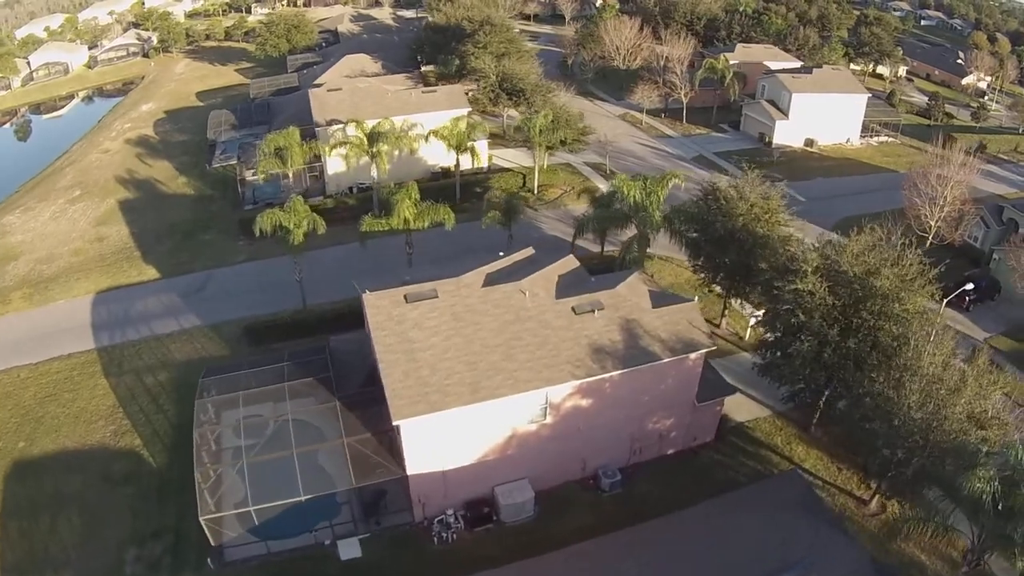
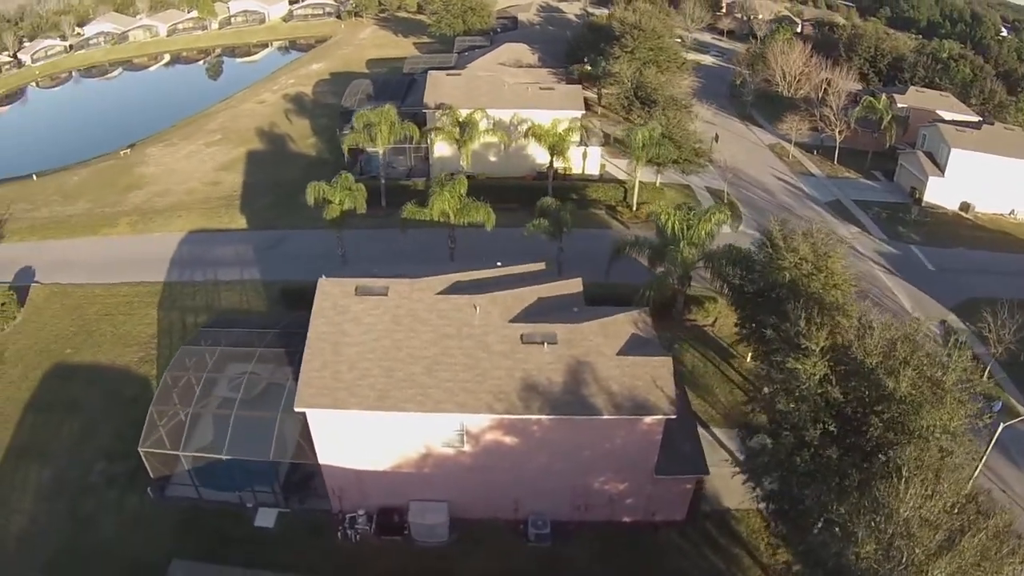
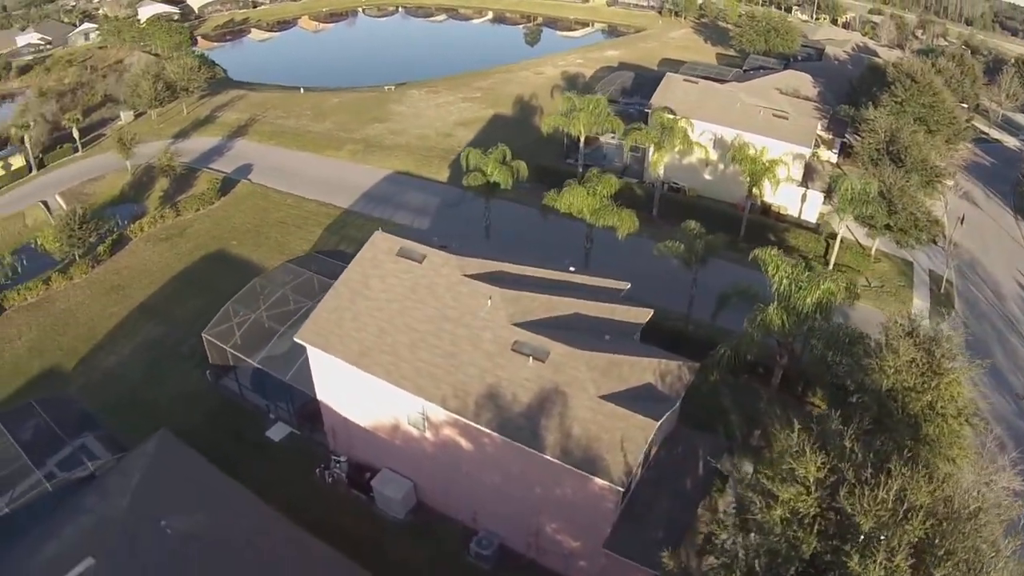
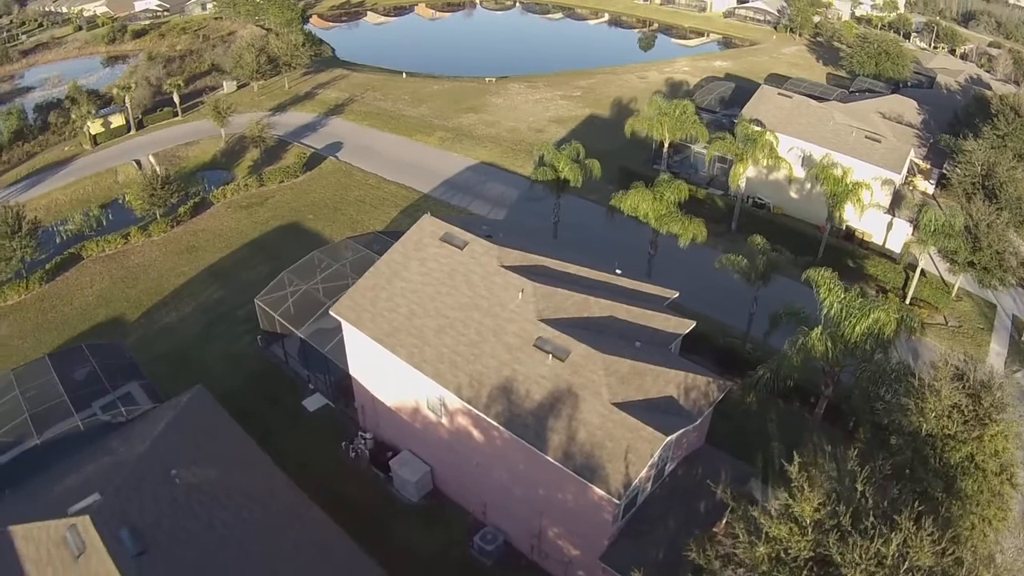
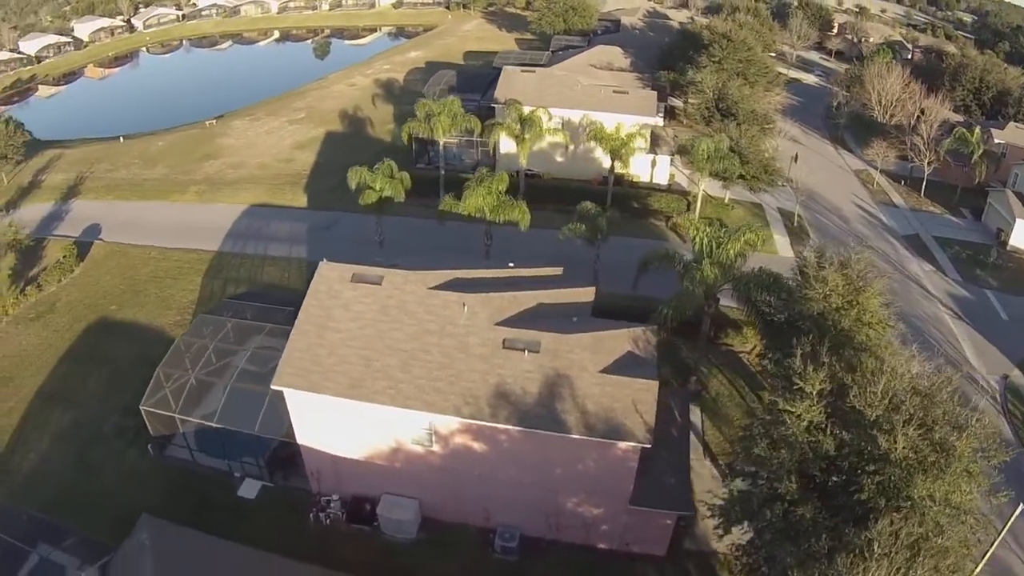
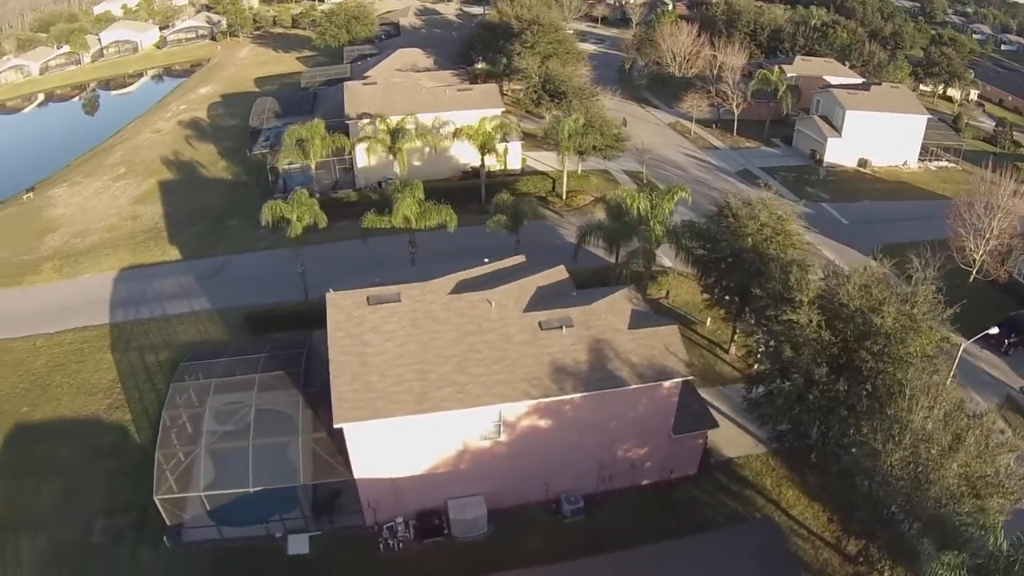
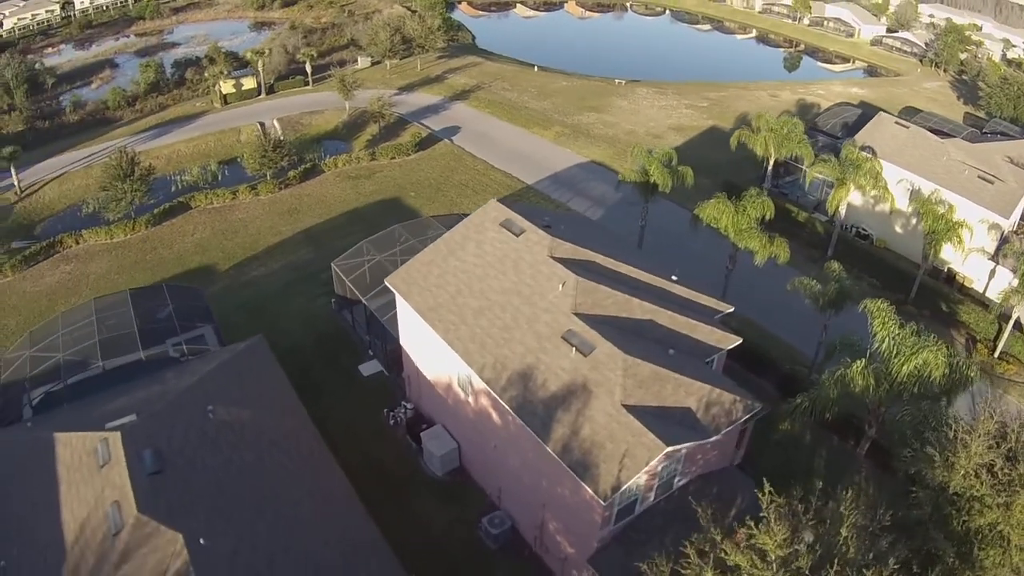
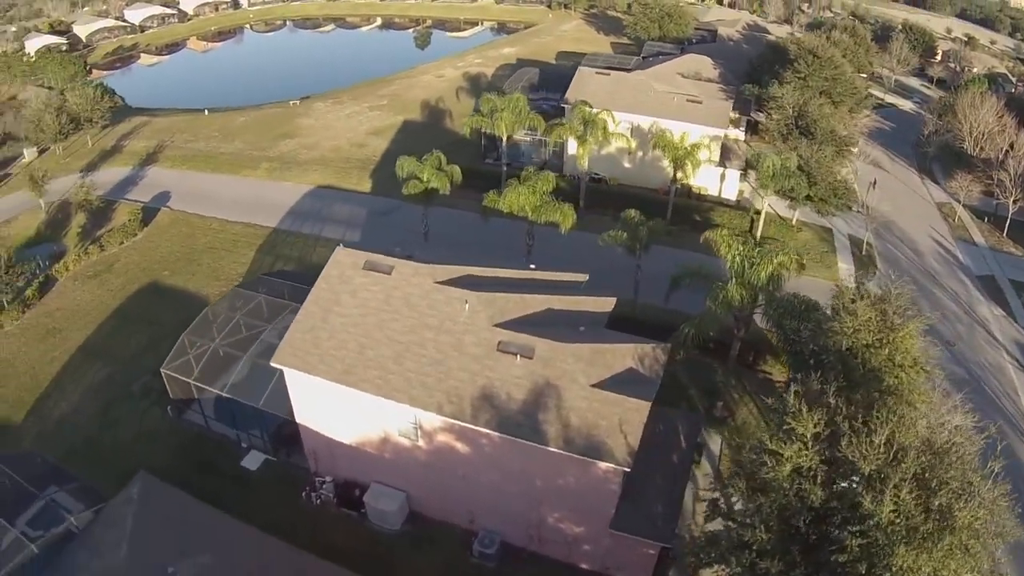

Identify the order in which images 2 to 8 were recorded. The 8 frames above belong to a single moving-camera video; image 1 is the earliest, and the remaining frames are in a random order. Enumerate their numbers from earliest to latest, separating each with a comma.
6, 2, 5, 8, 3, 4, 7
